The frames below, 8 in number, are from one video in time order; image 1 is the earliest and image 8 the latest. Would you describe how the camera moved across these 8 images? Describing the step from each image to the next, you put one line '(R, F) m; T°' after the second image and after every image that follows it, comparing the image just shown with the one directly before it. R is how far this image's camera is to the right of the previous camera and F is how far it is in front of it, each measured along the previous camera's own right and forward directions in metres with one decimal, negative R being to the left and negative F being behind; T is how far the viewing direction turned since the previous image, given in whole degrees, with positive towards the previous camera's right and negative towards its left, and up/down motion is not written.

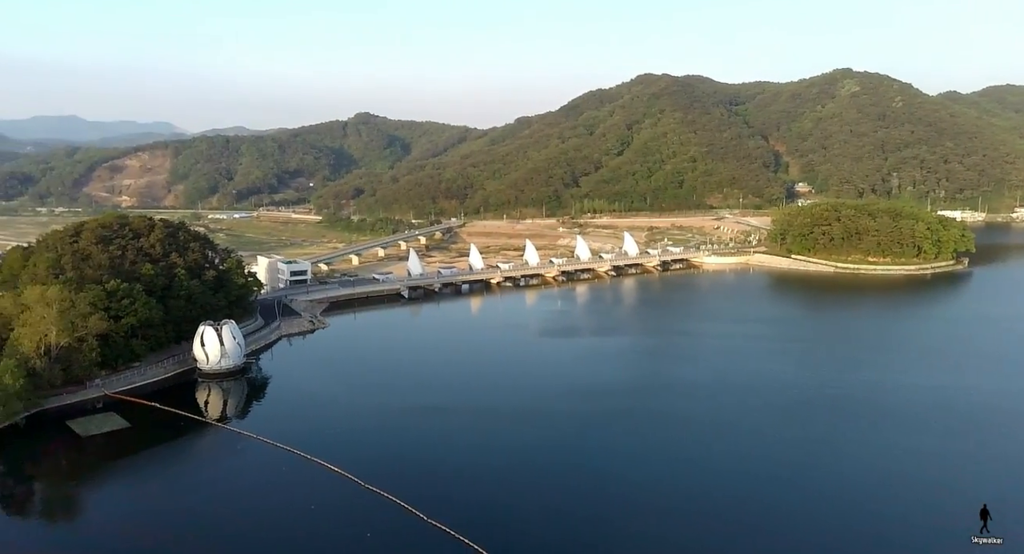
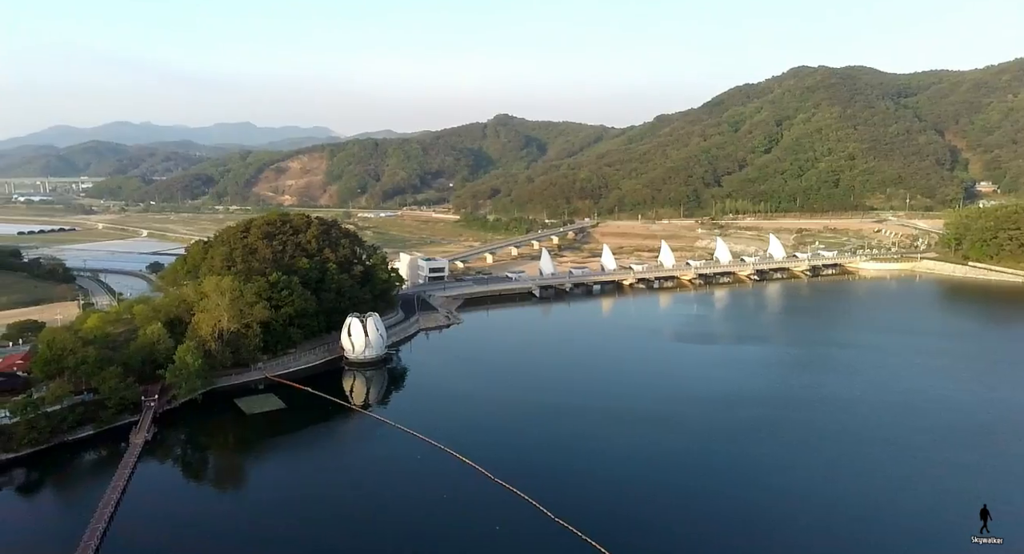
(-0.4, -0.2) m; -10°
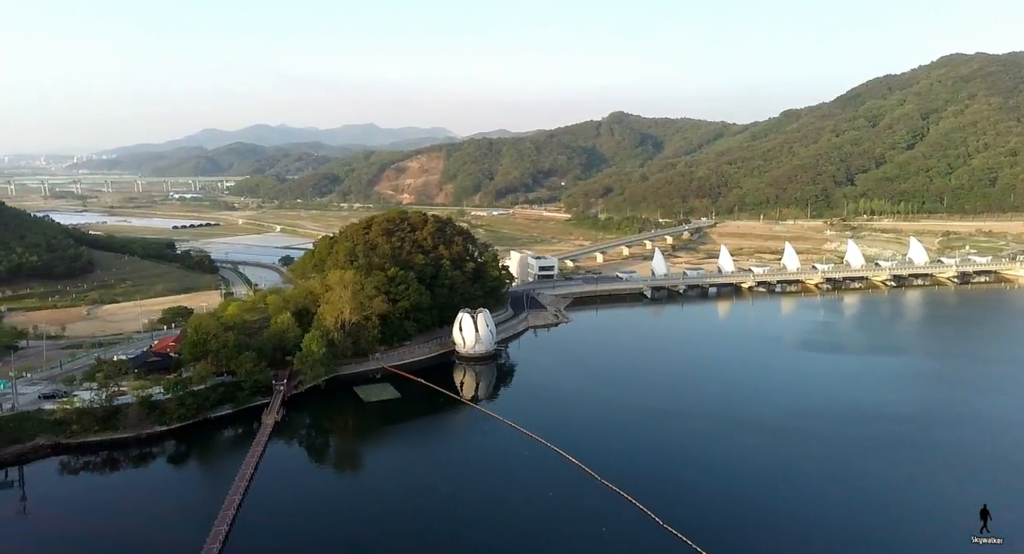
(0.0, -0.4) m; -9°
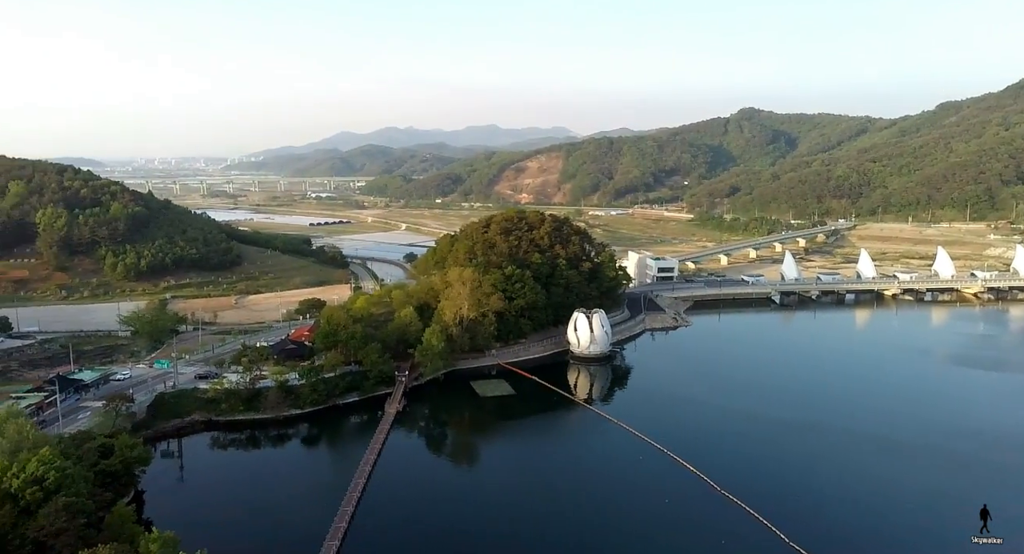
(0.0, -0.3) m; -9°
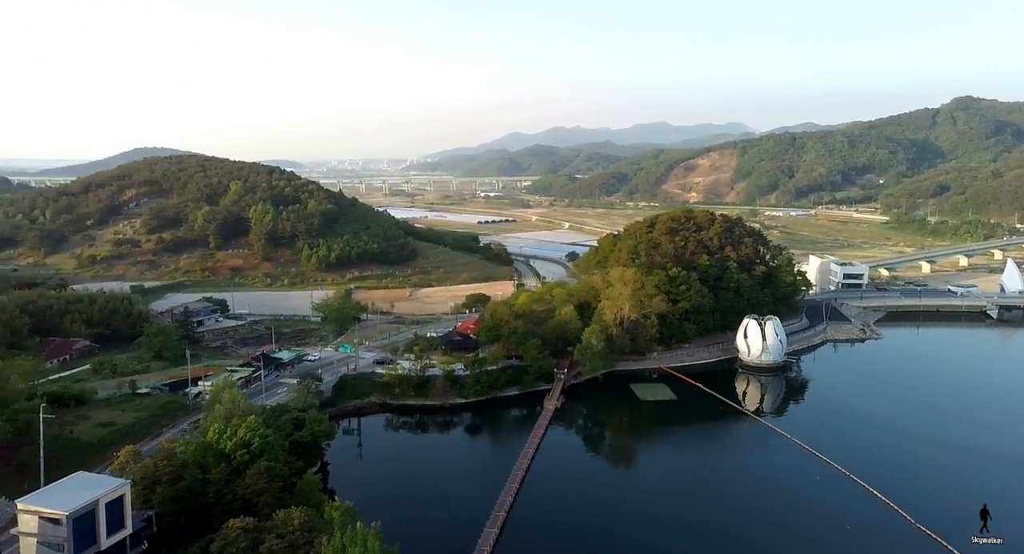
(0.0, -0.3) m; -13°
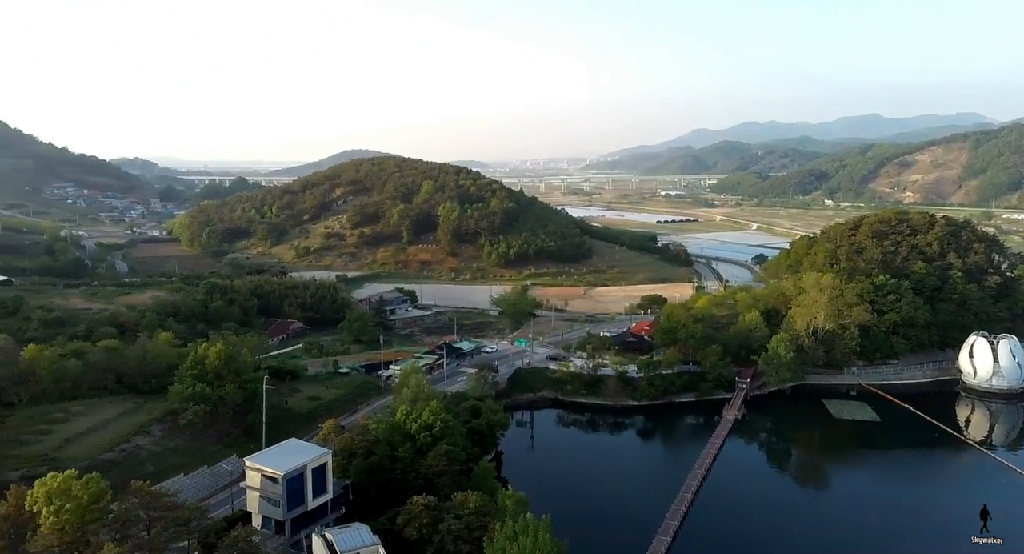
(+0.9, +0.1) m; -16°
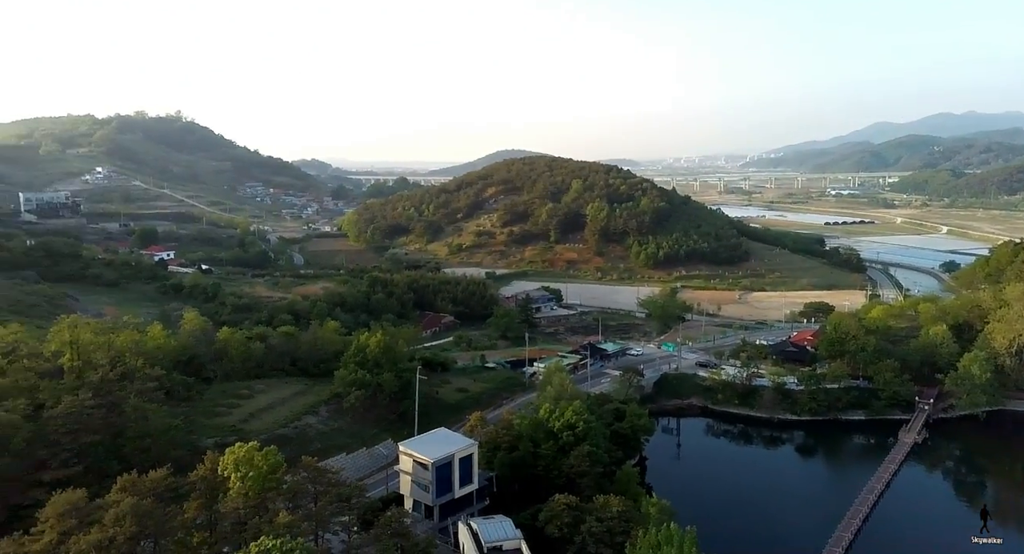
(+0.6, +0.3) m; -13°
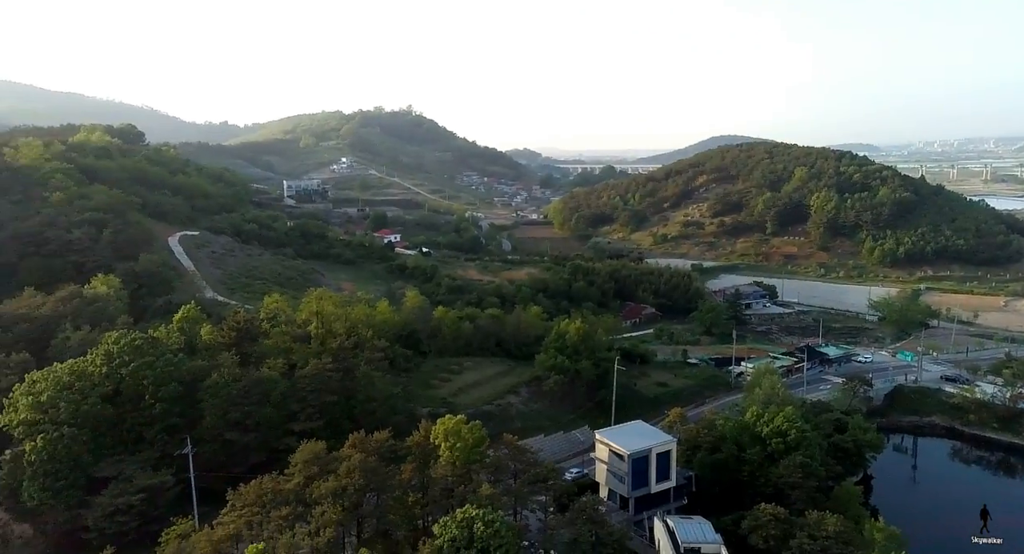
(-0.2, +0.6) m; -16°
